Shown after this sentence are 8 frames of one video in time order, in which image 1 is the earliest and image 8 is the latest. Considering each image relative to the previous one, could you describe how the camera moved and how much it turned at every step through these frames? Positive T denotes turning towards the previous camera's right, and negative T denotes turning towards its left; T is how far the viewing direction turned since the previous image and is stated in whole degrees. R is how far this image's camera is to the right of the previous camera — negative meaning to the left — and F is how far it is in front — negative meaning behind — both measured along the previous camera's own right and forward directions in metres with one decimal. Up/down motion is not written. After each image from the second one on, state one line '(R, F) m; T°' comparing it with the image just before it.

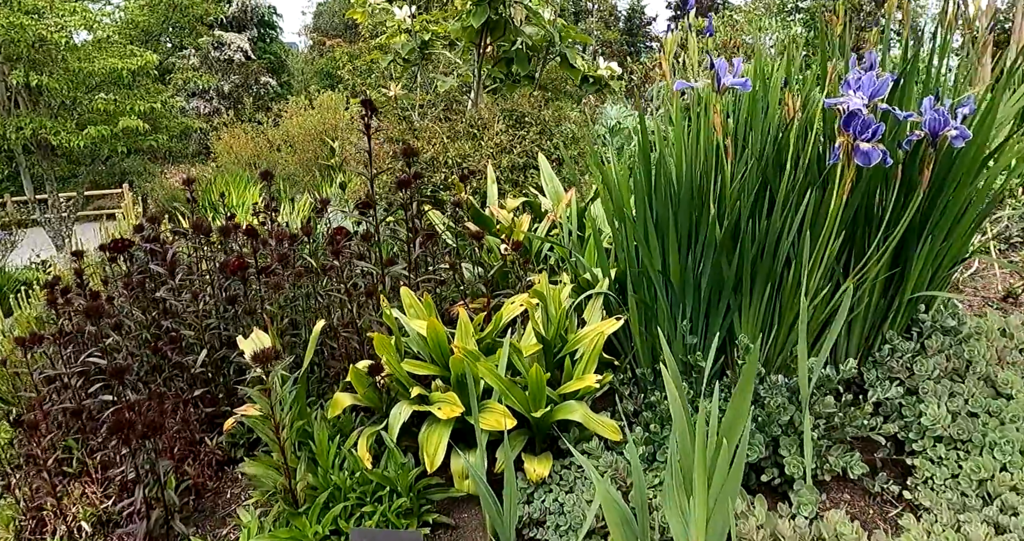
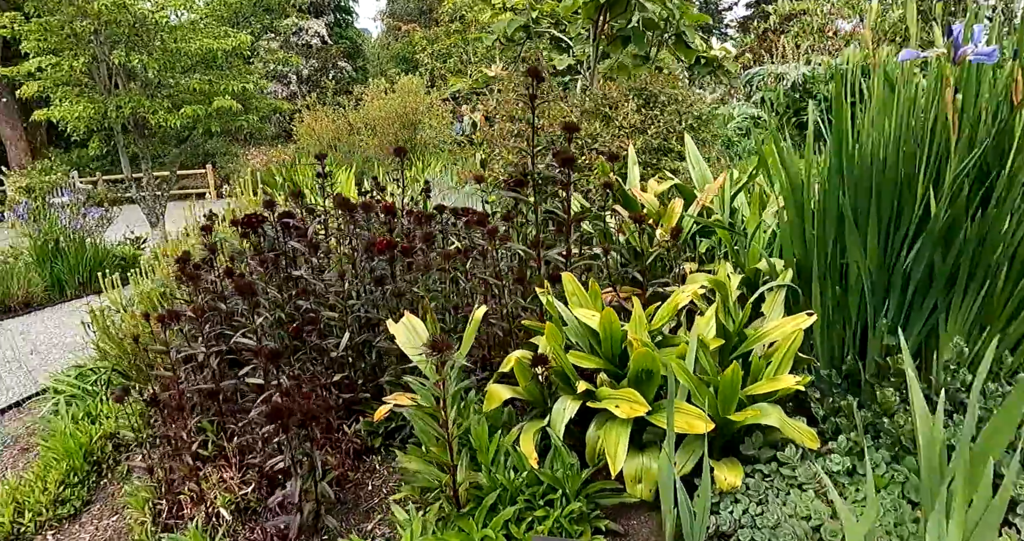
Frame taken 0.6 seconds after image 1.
(-0.4, +0.2) m; -5°
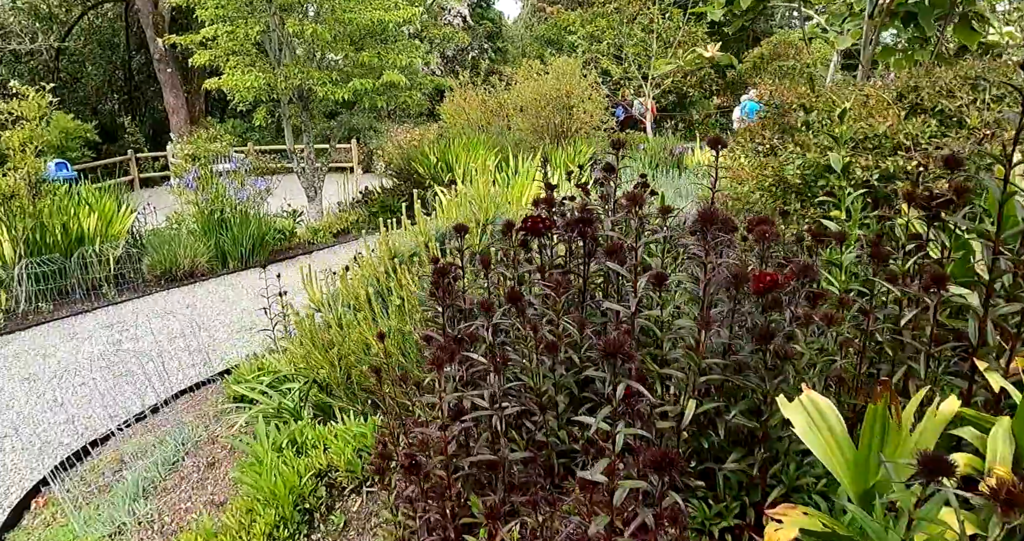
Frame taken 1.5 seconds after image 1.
(-0.7, +0.7) m; -8°
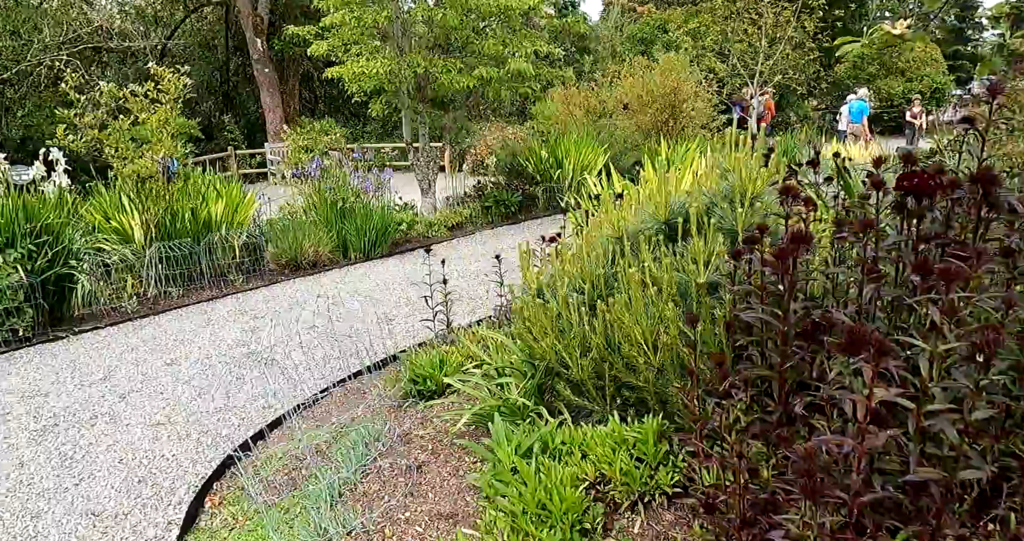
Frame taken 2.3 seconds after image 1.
(-0.6, +0.4) m; -5°
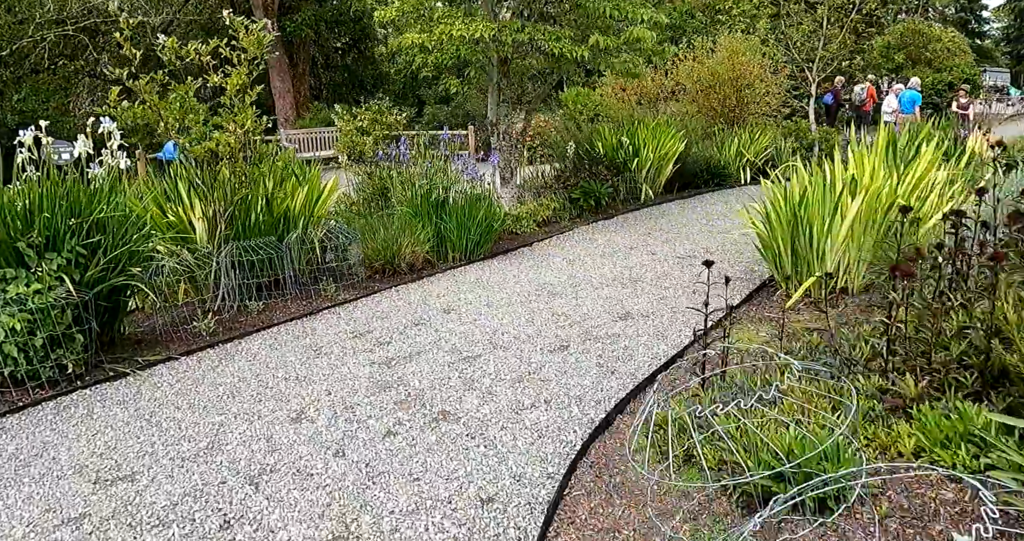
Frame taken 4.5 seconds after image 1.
(-1.1, +1.2) m; +1°
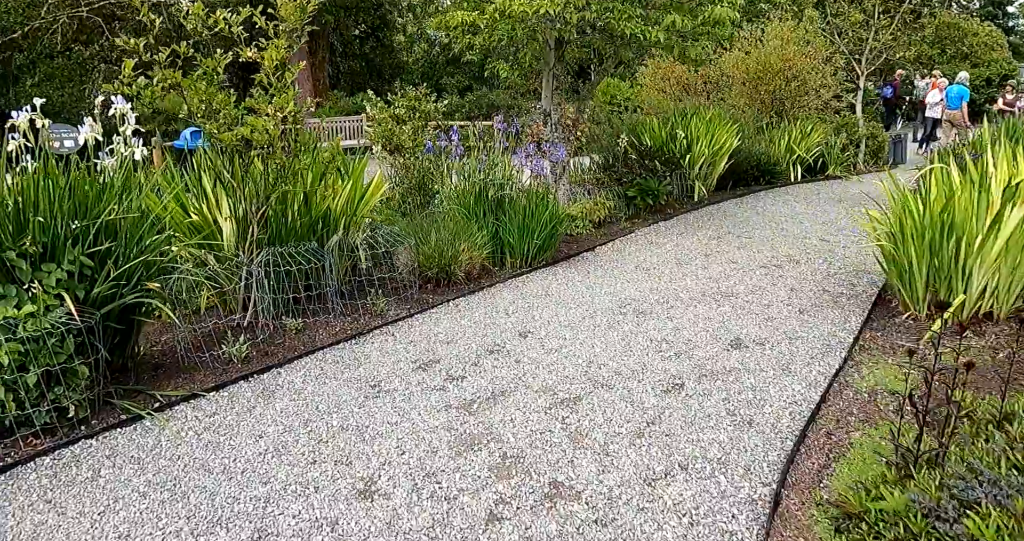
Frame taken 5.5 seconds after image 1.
(-0.4, +0.7) m; -1°
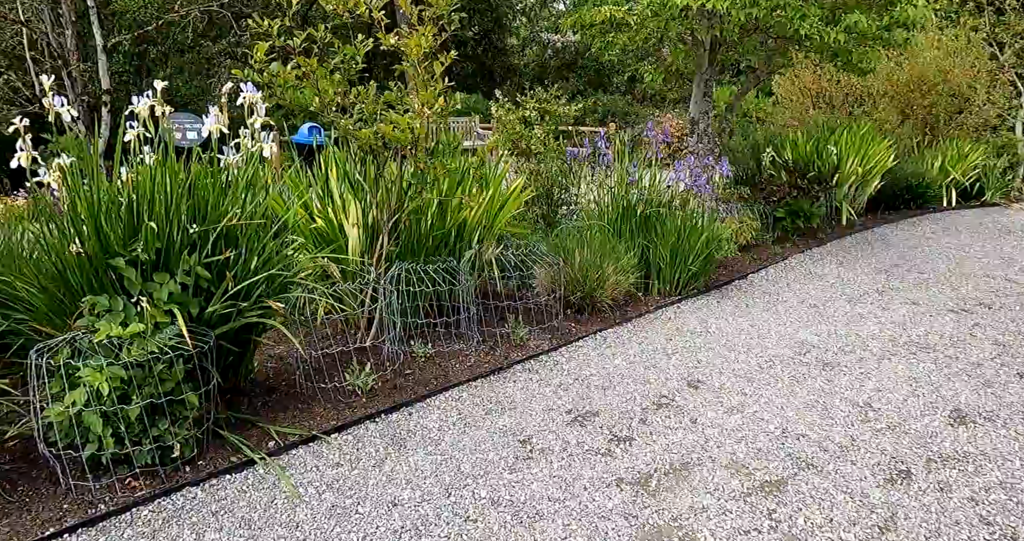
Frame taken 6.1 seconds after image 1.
(-0.3, +0.5) m; -7°
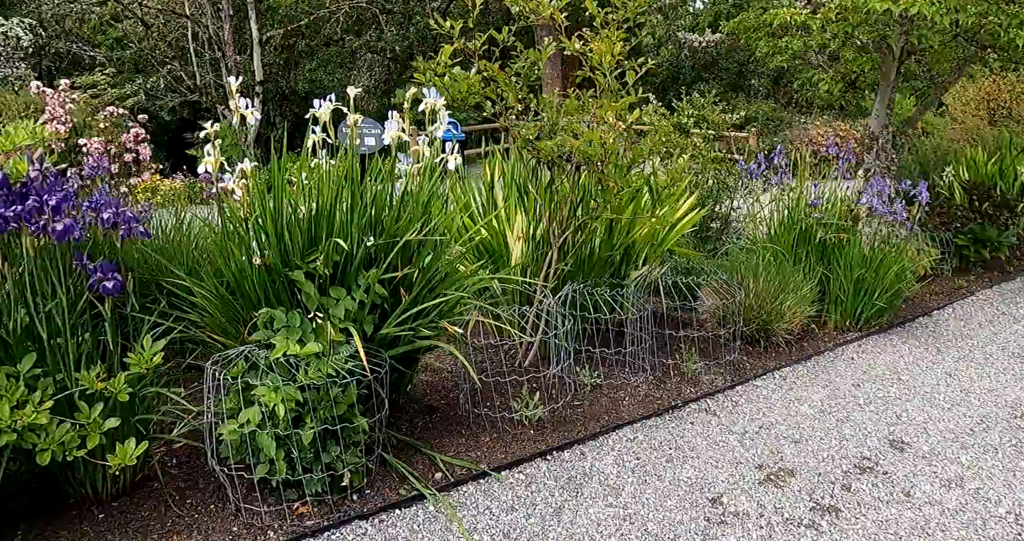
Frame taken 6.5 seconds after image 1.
(-0.3, +0.2) m; -9°
